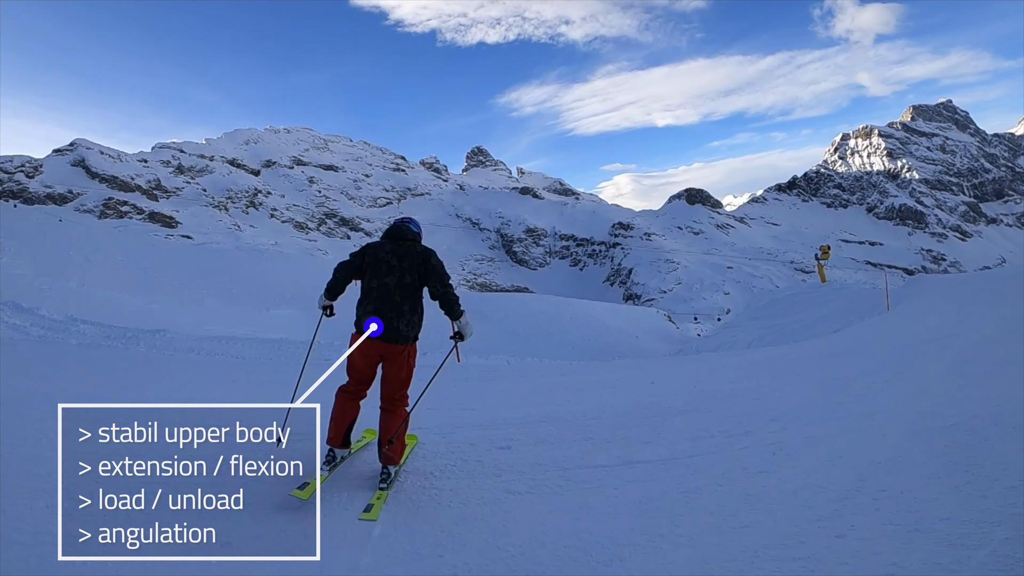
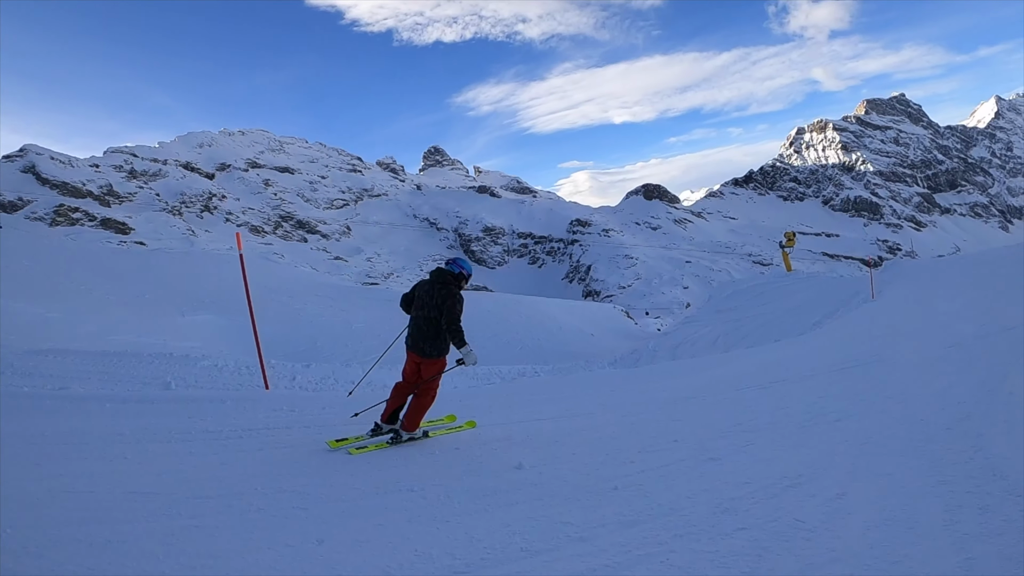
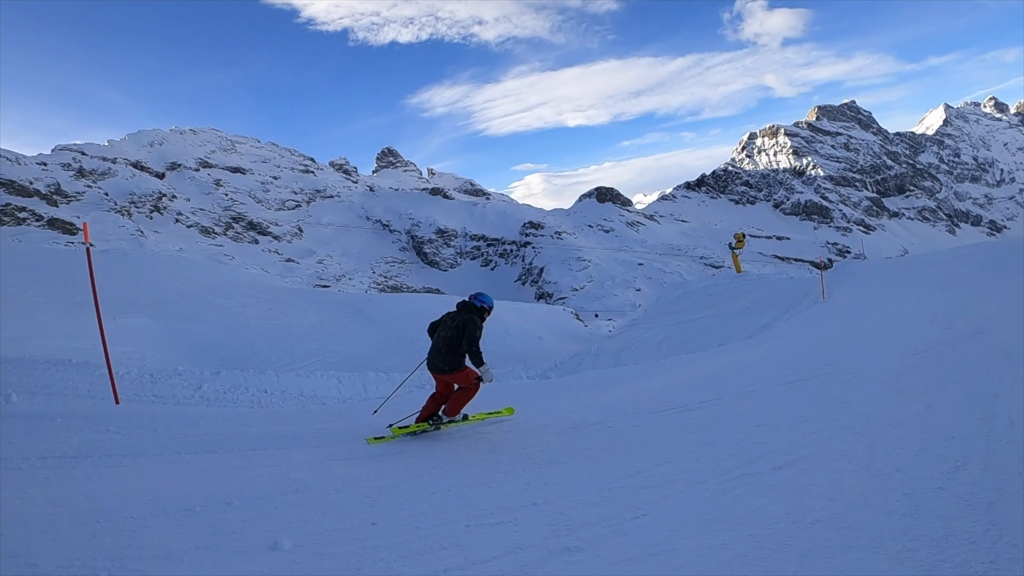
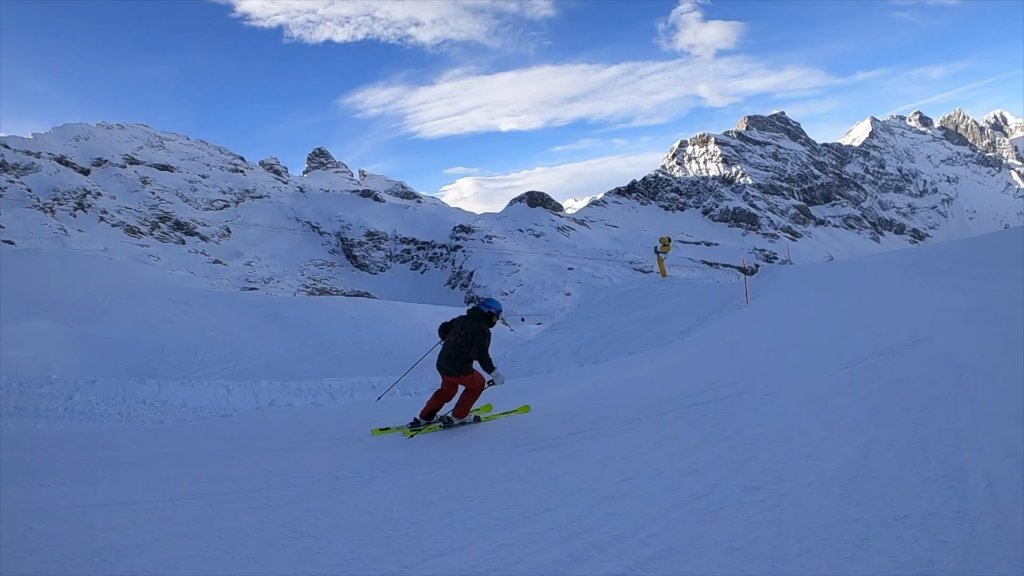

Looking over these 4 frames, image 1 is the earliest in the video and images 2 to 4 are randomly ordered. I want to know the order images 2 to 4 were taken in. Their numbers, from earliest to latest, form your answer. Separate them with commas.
2, 3, 4
